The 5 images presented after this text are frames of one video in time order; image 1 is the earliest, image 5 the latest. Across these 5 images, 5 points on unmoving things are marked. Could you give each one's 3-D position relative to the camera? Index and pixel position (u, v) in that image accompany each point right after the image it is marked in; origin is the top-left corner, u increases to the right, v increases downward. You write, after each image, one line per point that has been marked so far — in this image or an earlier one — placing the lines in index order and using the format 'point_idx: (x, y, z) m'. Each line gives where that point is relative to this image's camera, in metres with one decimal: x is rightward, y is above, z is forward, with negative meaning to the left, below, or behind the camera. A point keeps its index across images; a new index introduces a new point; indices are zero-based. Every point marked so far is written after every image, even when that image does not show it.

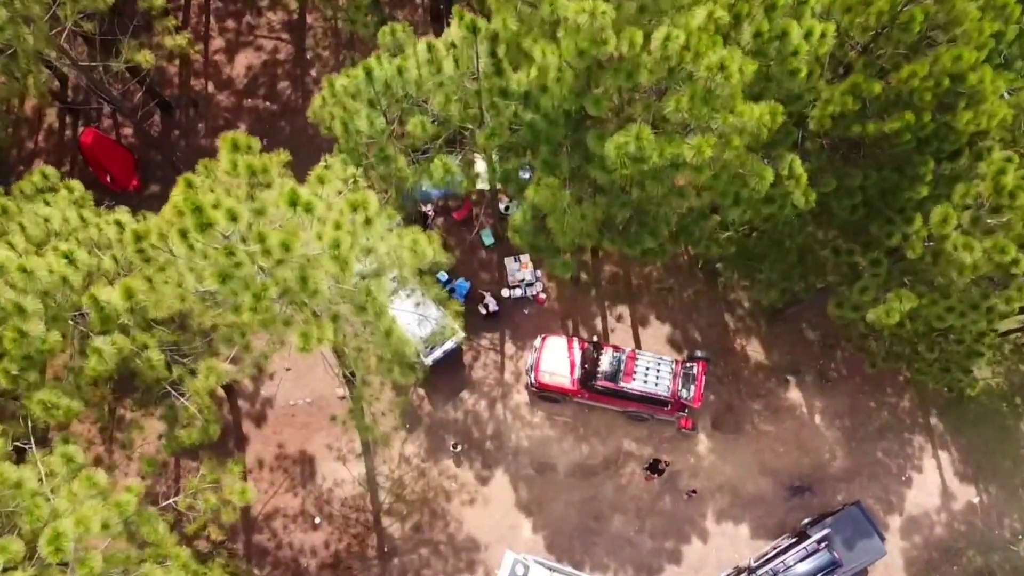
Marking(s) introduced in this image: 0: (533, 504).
0: (+0.6, -6.4, +16.3) m
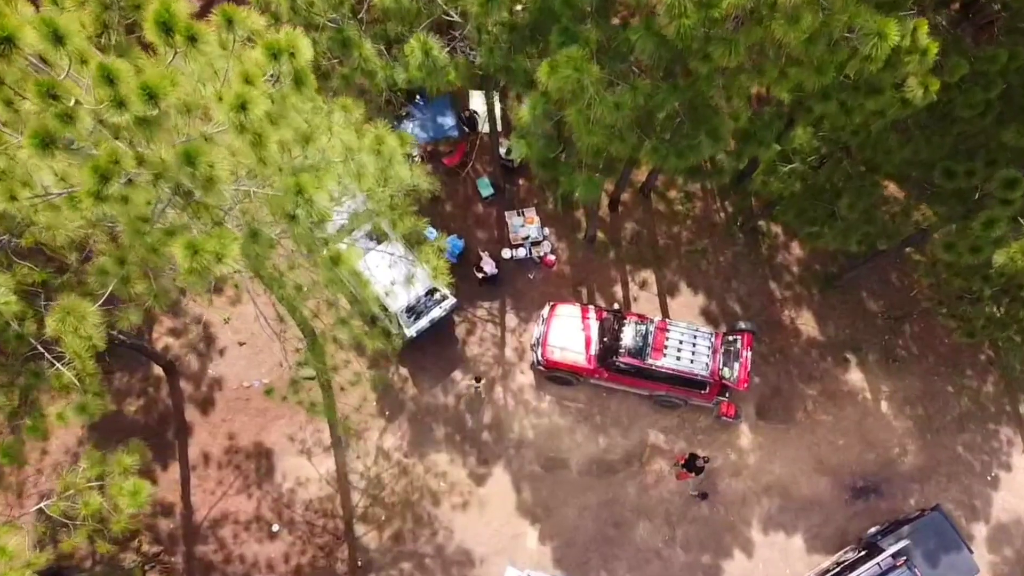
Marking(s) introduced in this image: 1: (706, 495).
0: (+0.7, -5.3, +13.3) m
1: (+4.6, -5.0, +13.4) m
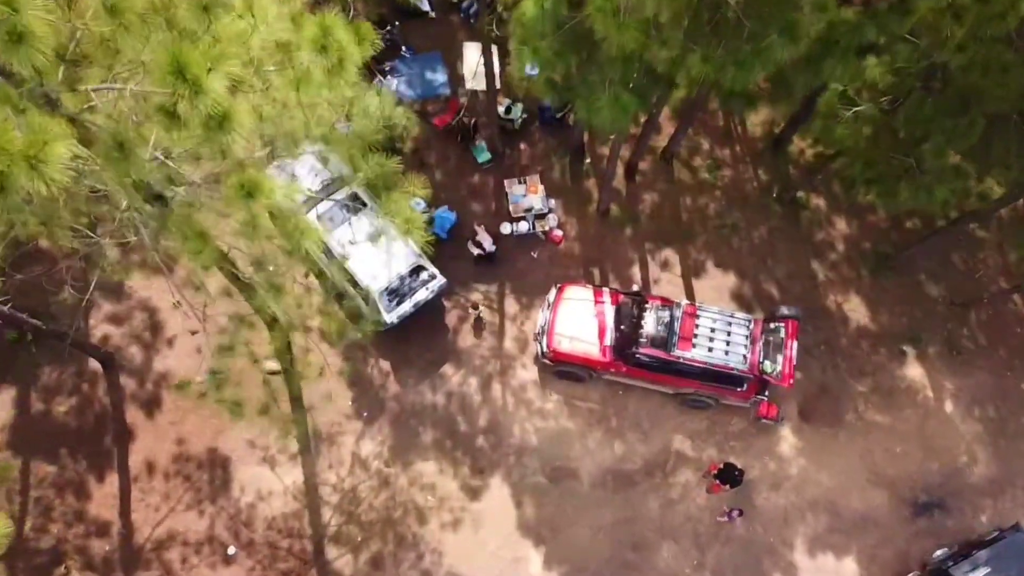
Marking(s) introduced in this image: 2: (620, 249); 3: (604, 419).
0: (+0.7, -4.9, +11.3) m
1: (+4.6, -4.6, +11.3) m
2: (+2.5, +0.9, +12.6) m
3: (+2.0, -2.8, +11.8) m
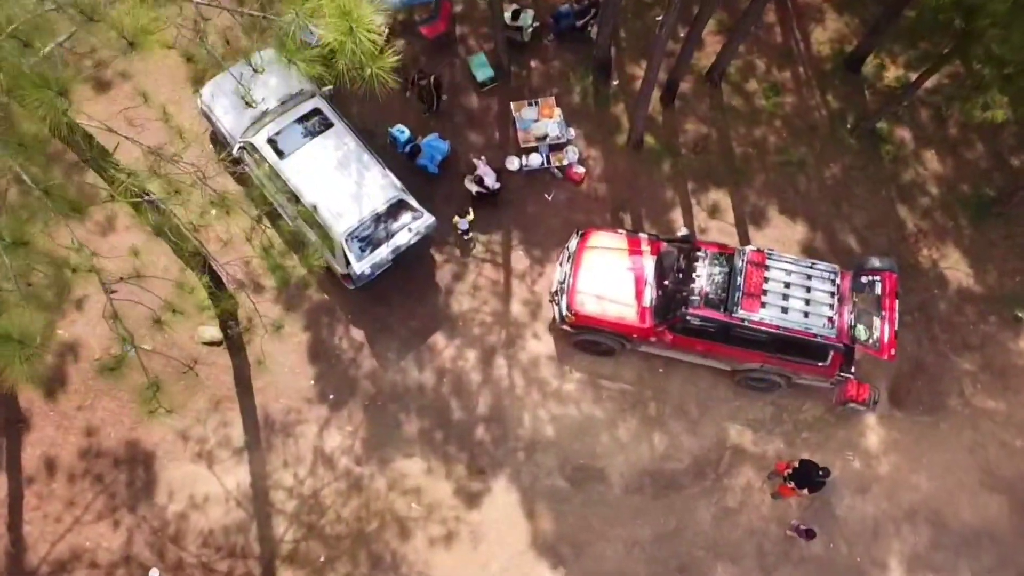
0: (+0.8, -4.0, +8.6) m
1: (+4.8, -3.7, +8.7) m
2: (+2.6, +1.8, +10.0) m
3: (+2.1, -1.9, +9.1) m
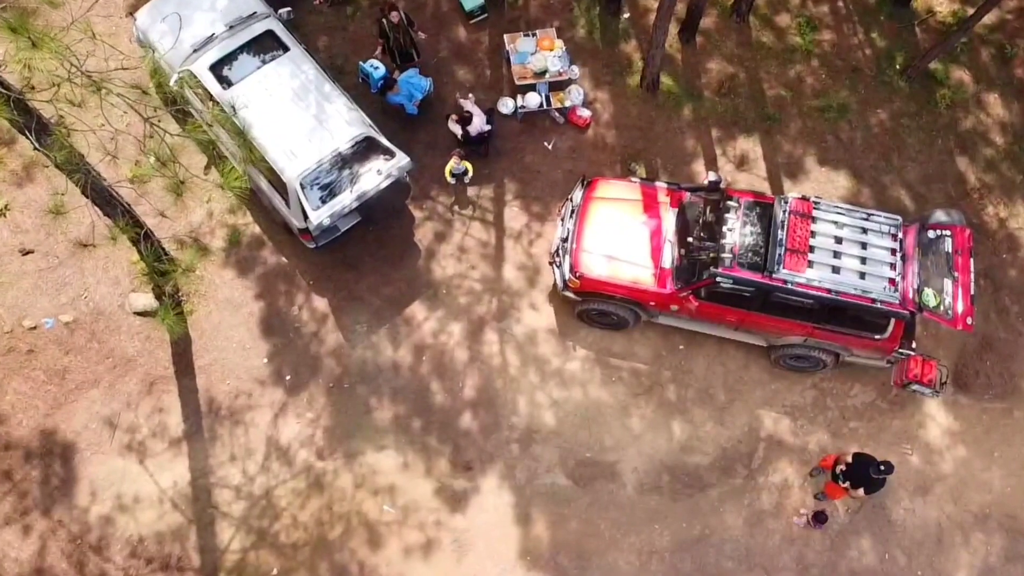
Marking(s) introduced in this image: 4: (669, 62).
0: (+0.7, -3.5, +7.2) m
1: (+4.7, -3.2, +7.2) m
2: (+2.5, +2.3, +8.5) m
3: (+2.0, -1.4, +7.7) m
4: (+2.5, +3.7, +8.8) m
